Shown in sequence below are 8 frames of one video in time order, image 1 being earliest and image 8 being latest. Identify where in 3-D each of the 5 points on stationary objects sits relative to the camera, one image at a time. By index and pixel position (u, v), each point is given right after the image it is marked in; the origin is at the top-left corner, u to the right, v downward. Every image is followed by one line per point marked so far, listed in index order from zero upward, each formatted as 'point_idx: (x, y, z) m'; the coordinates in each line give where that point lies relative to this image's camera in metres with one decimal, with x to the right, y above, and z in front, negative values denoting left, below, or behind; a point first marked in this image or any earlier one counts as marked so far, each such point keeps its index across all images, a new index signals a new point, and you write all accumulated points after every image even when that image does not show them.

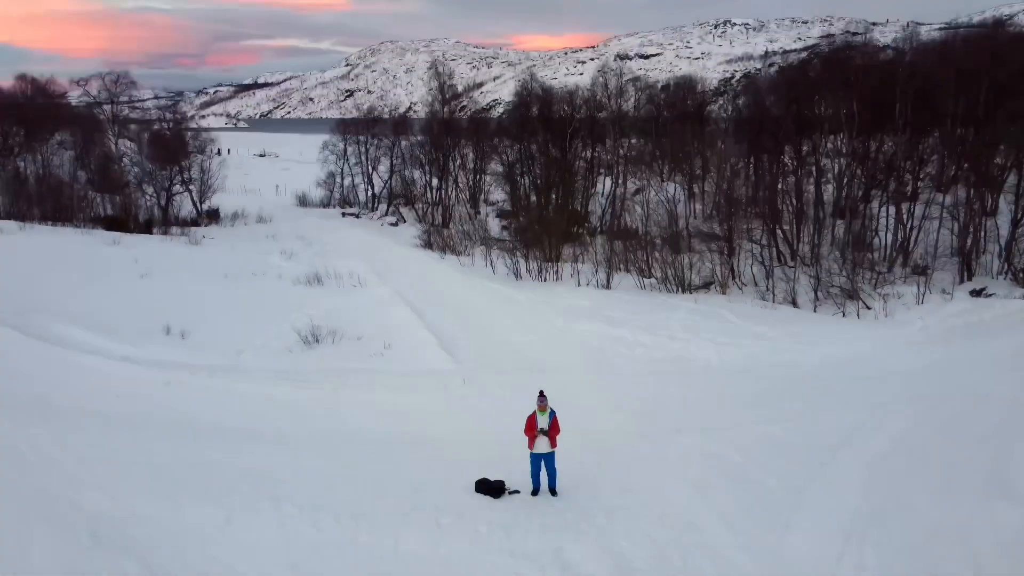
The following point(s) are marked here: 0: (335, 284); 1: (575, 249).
0: (-2.9, +0.1, +13.0) m
1: (+1.5, +1.0, +19.1) m
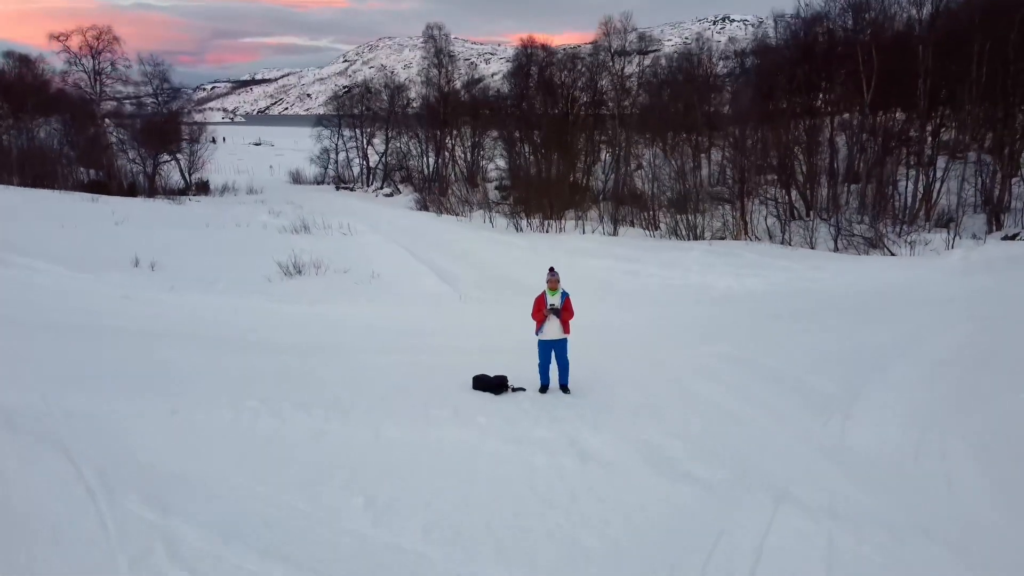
0: (-2.9, +0.8, +12.2) m
1: (+1.5, +1.8, +18.3) m
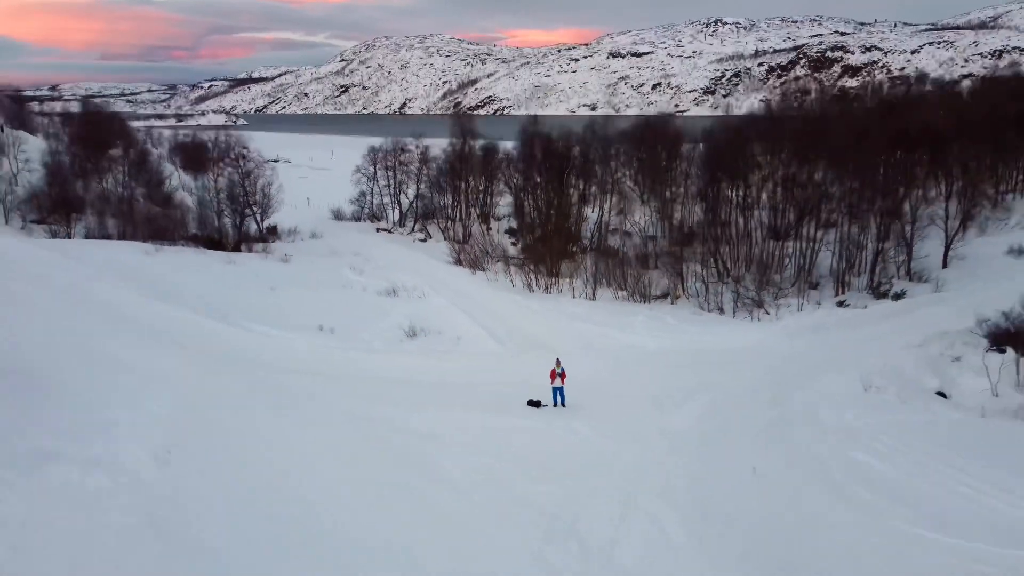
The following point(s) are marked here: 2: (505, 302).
0: (-2.5, -0.2, +18.8) m
1: (+1.9, +0.8, +25.0) m
2: (-0.2, -0.4, +18.4) m
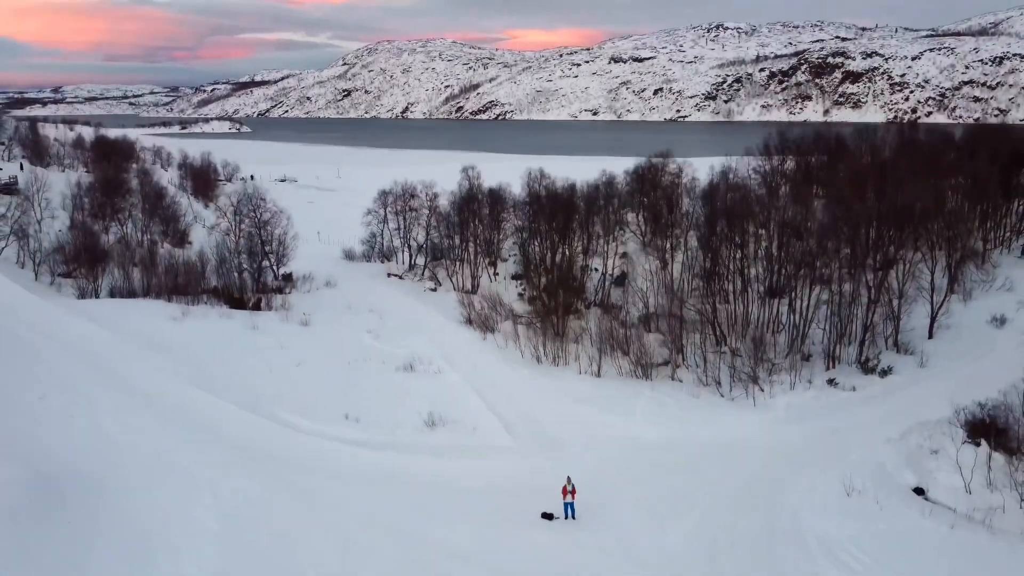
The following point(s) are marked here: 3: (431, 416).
0: (-2.3, -2.1, +20.1) m
1: (+2.1, -1.1, +26.2) m
2: (+0.1, -2.3, +19.6) m
3: (-1.7, -2.7, +16.6) m
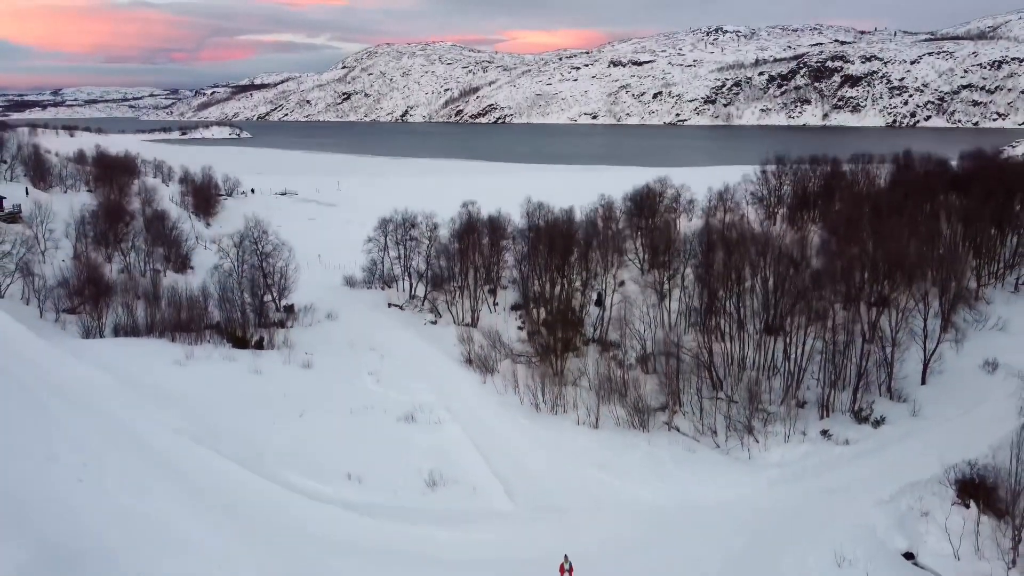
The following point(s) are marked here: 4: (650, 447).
0: (-2.3, -3.4, +20.4) m
1: (+2.1, -2.4, +26.5) m
2: (+0.1, -3.6, +19.9) m
3: (-1.7, -4.0, +16.9) m
4: (+3.3, -3.7, +18.9) m
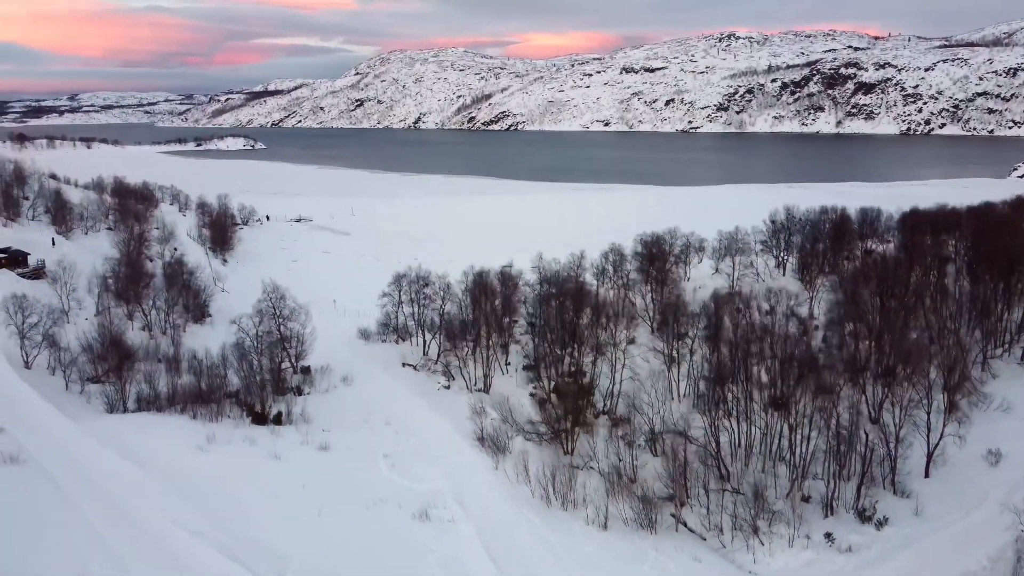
0: (-2.0, -6.1, +21.1) m
1: (+2.5, -5.1, +27.1) m
2: (+0.4, -6.3, +20.6) m
3: (-1.5, -6.7, +17.6) m
4: (+3.5, -6.4, +19.4) m
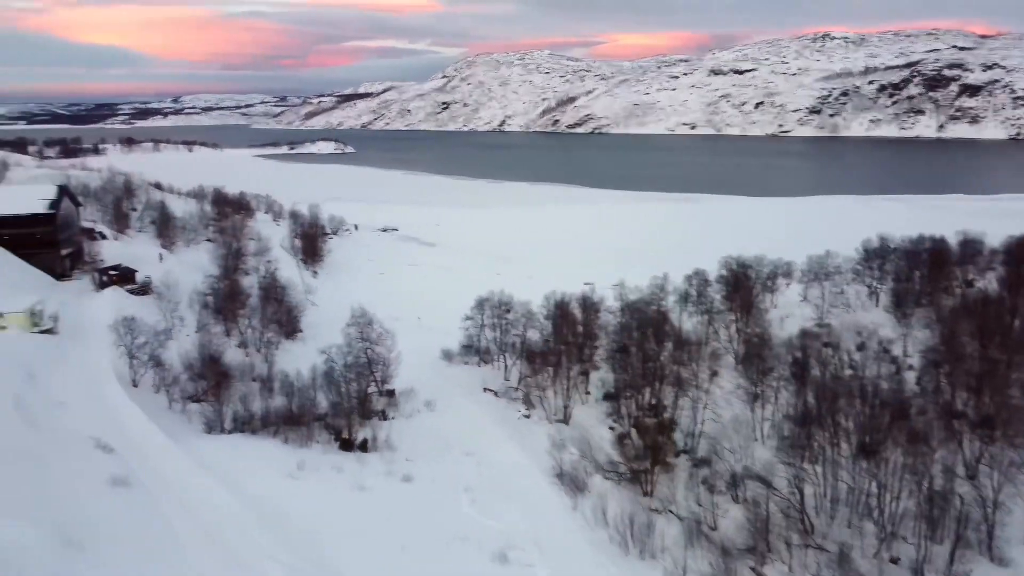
0: (+0.1, -7.4, +21.4) m
1: (+5.2, -6.5, +27.0) m
2: (+2.4, -7.6, +20.7) m
3: (+0.2, -7.9, +17.9) m
4: (+5.4, -7.8, +19.2) m
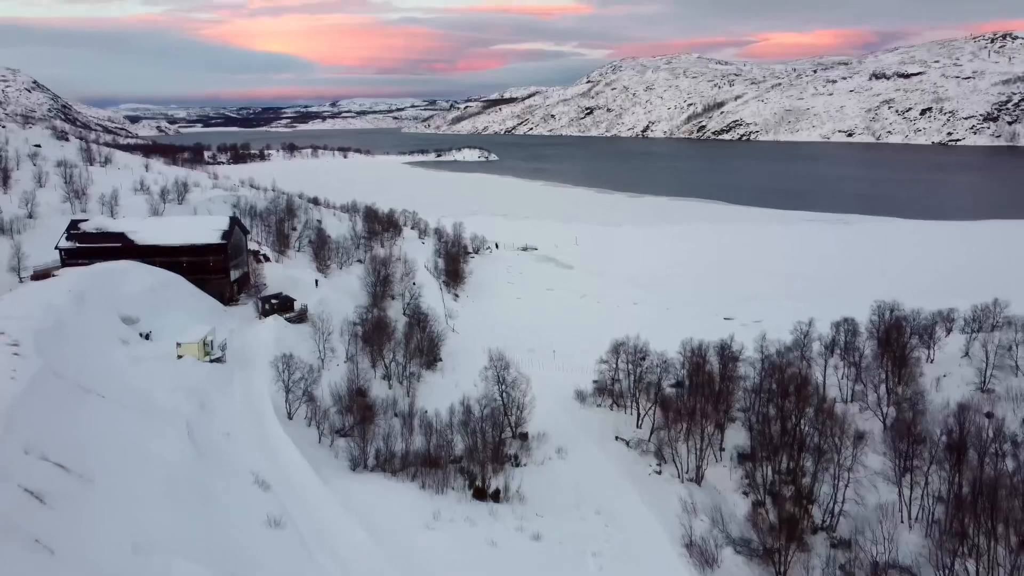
0: (+3.4, -9.6, +21.5) m
1: (+9.4, -8.9, +26.1) m
2: (+5.6, -9.9, +20.4) m
3: (+3.0, -10.1, +18.0) m
4: (+8.3, -10.2, +18.5) m
